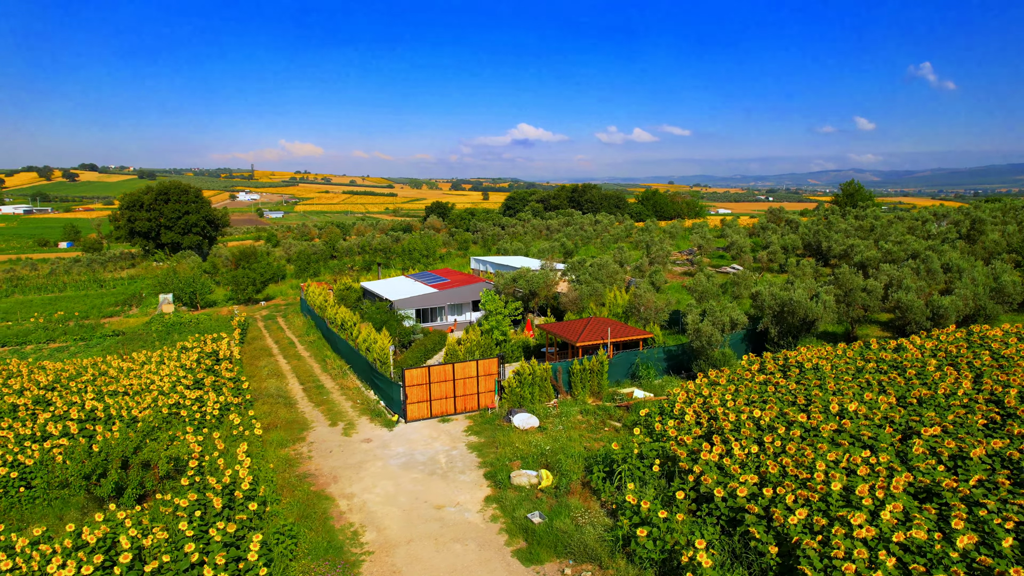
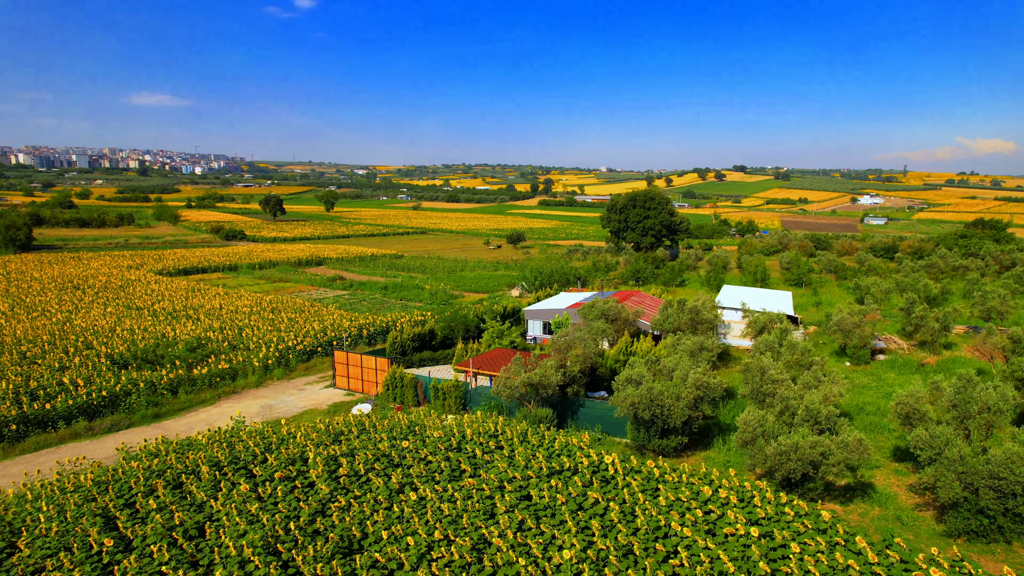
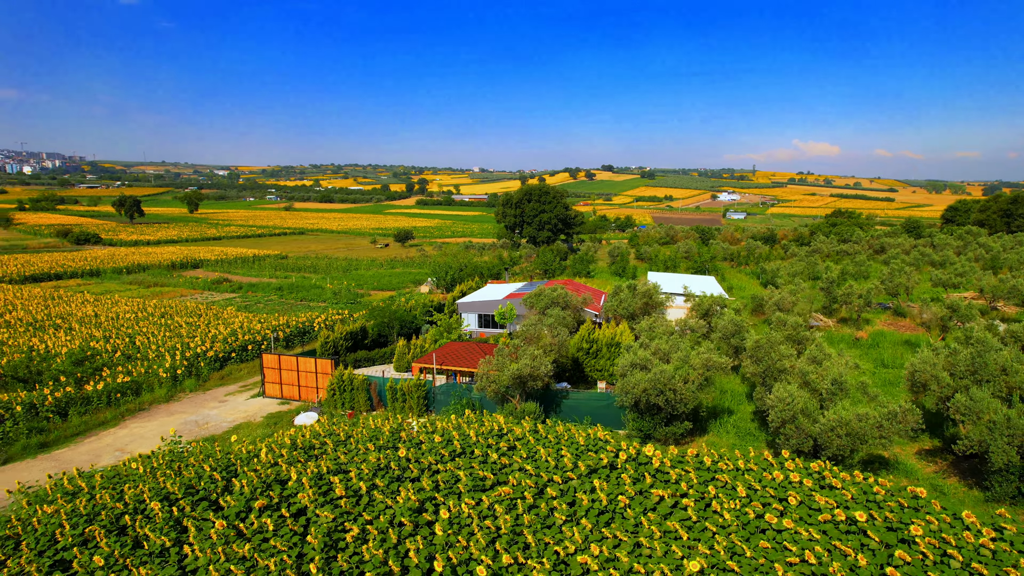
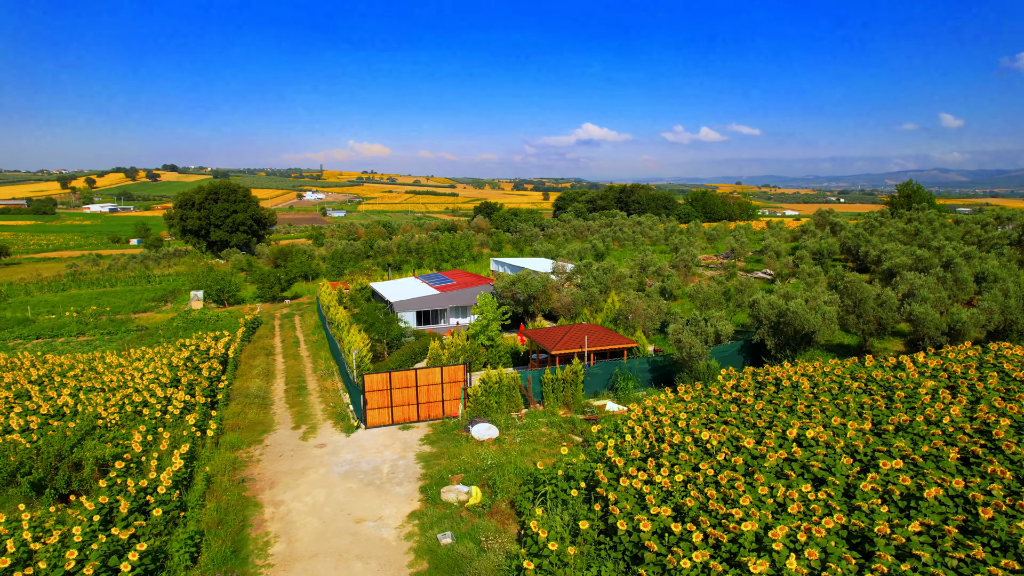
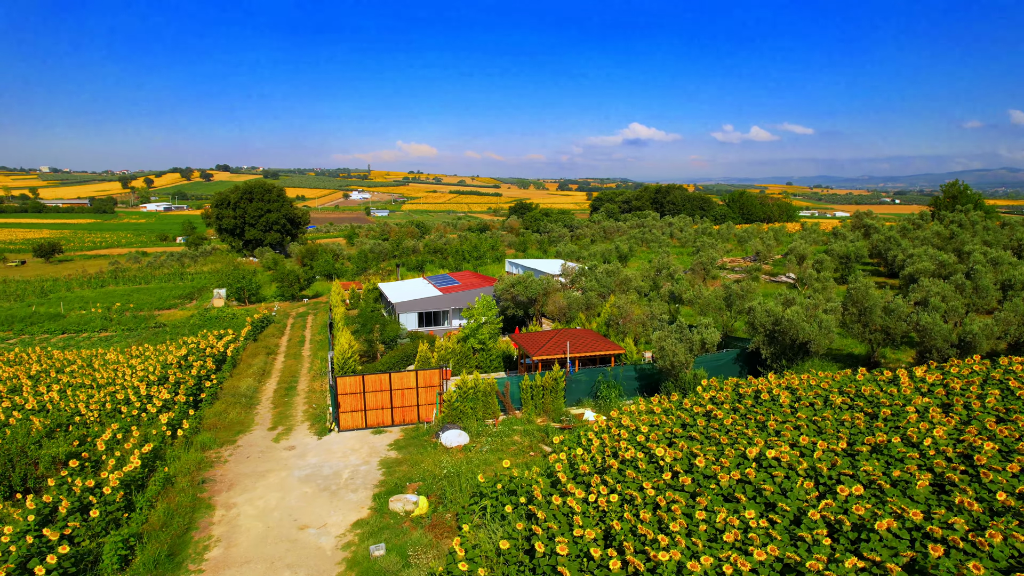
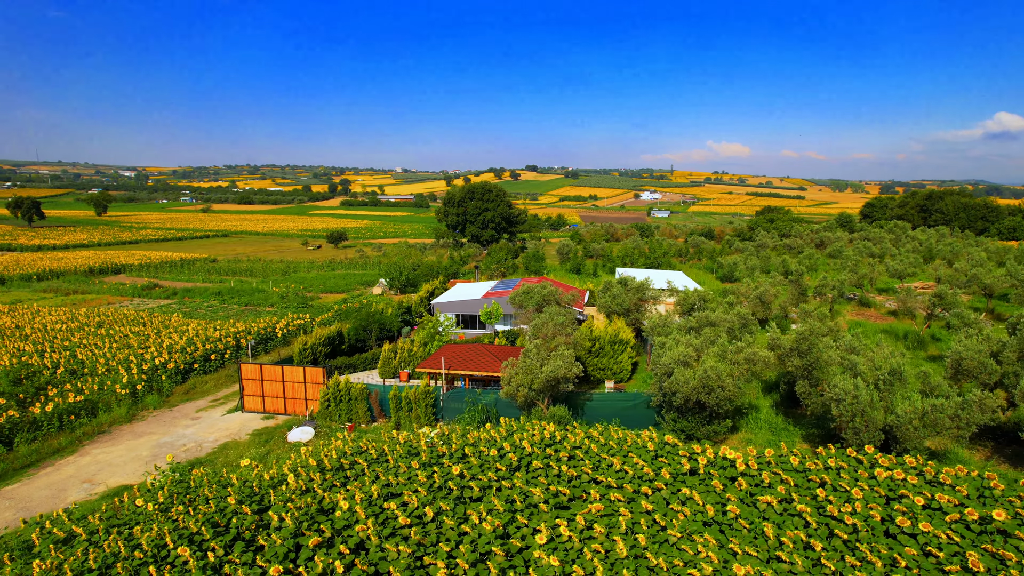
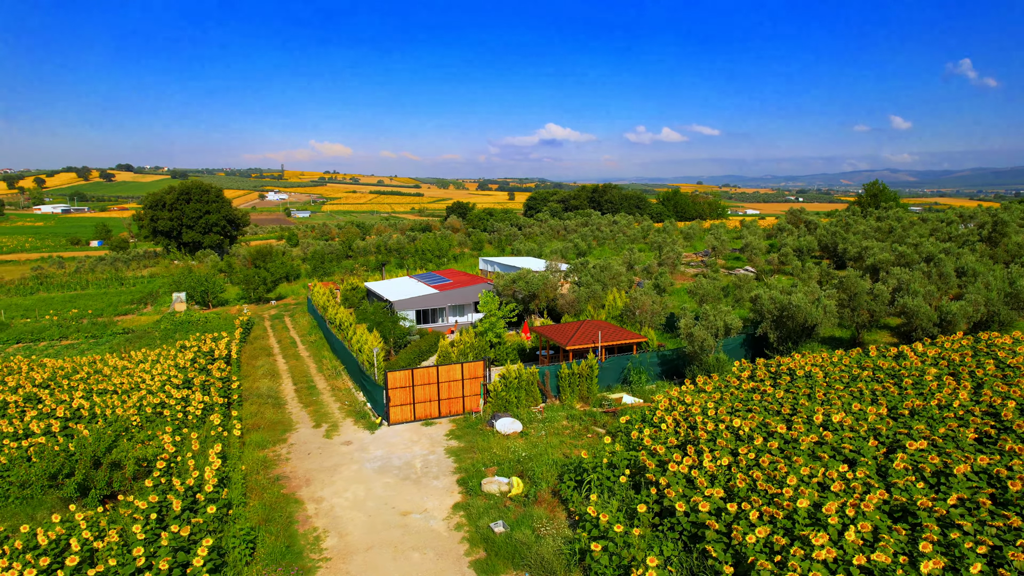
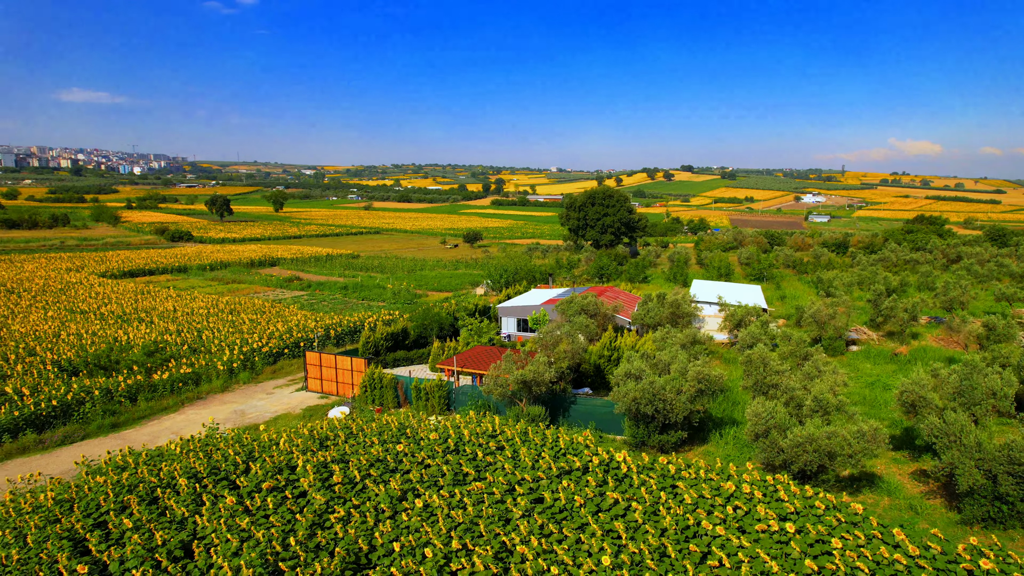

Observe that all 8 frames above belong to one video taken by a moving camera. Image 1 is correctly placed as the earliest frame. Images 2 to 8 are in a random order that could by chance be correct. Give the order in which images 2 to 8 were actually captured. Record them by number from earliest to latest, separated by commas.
7, 4, 5, 6, 3, 8, 2
